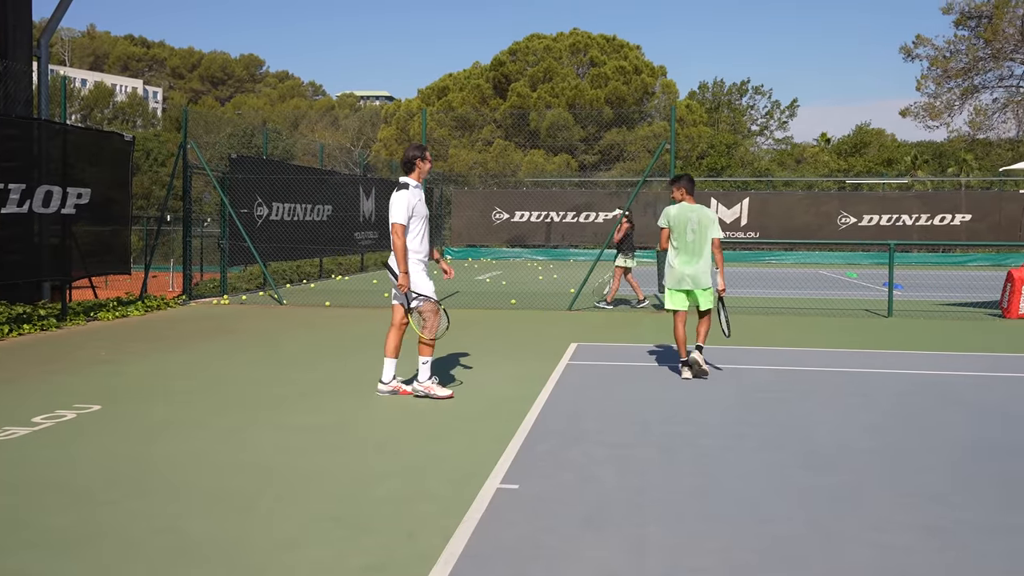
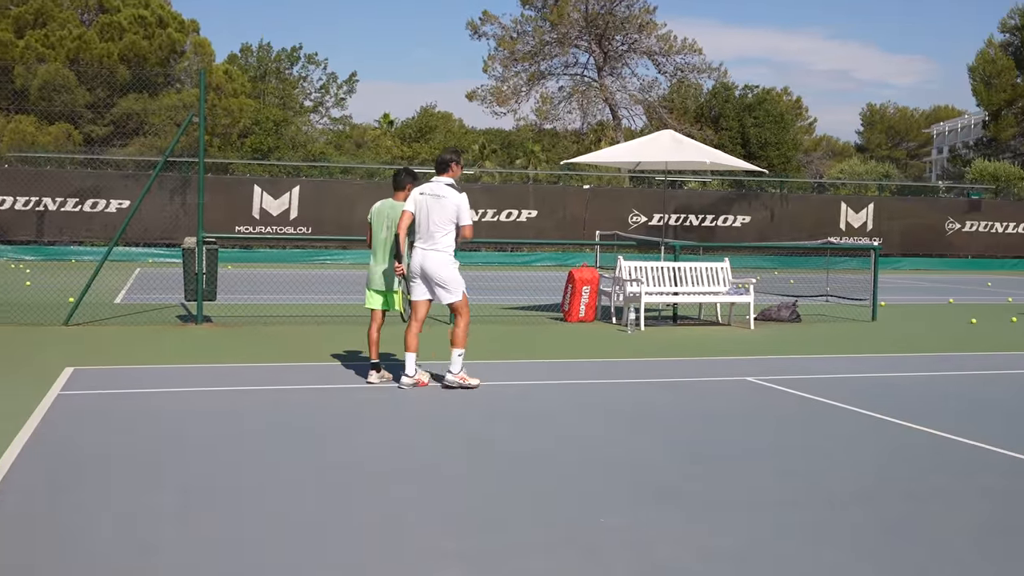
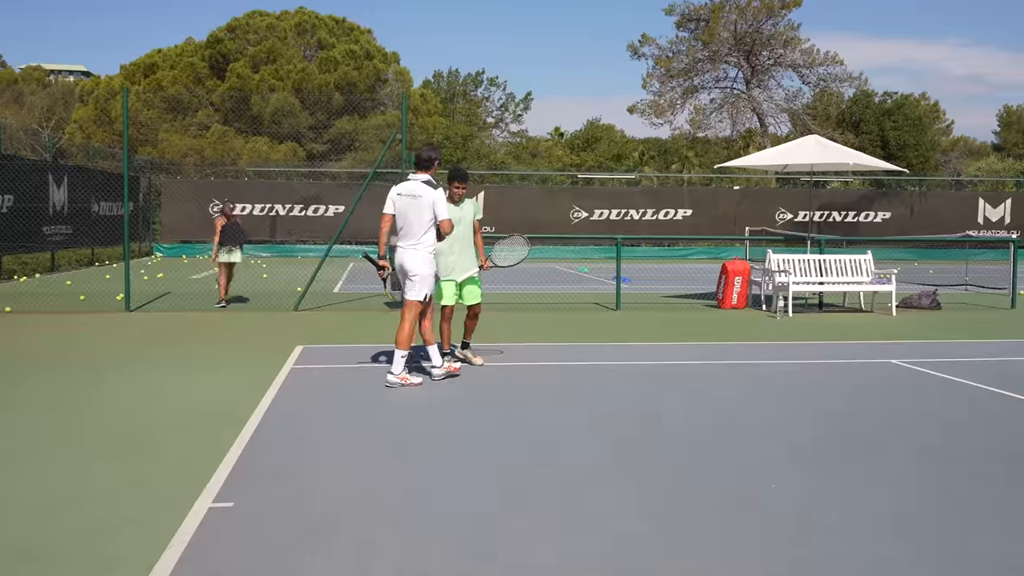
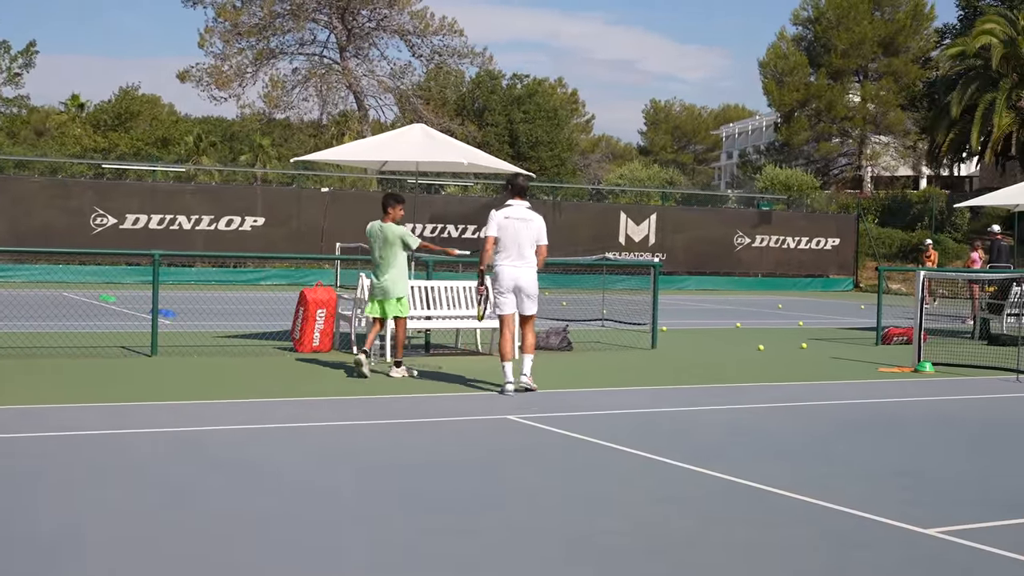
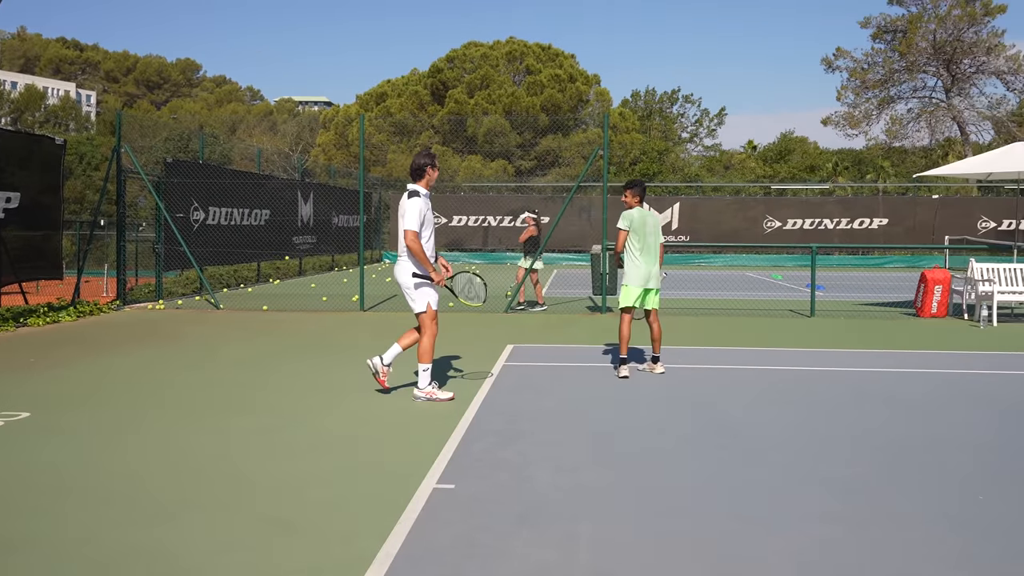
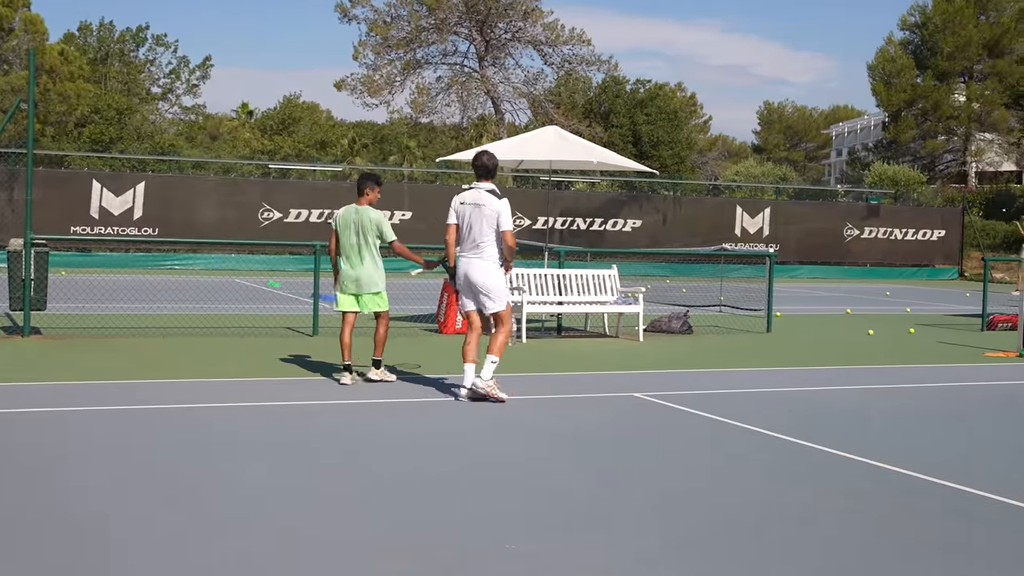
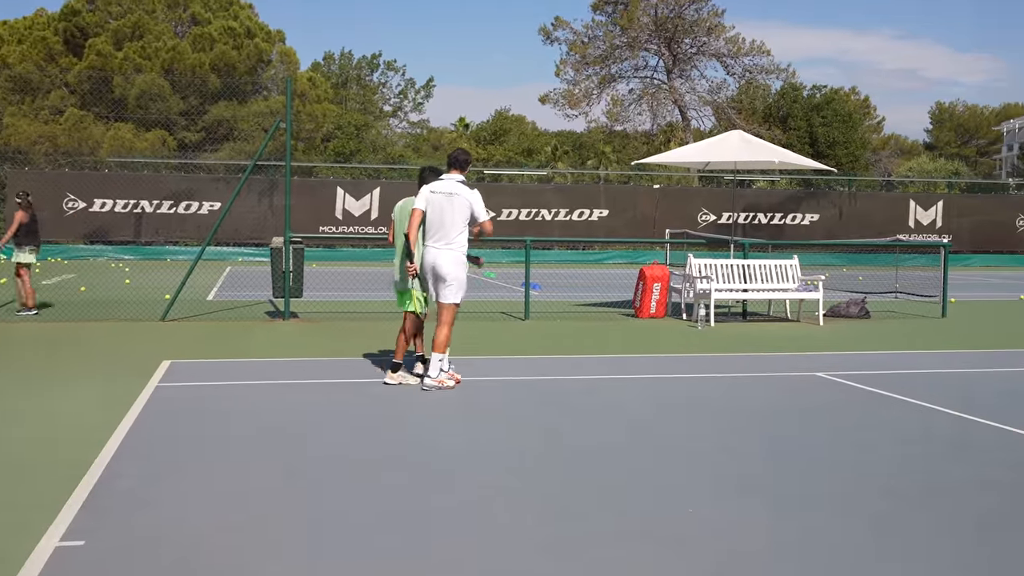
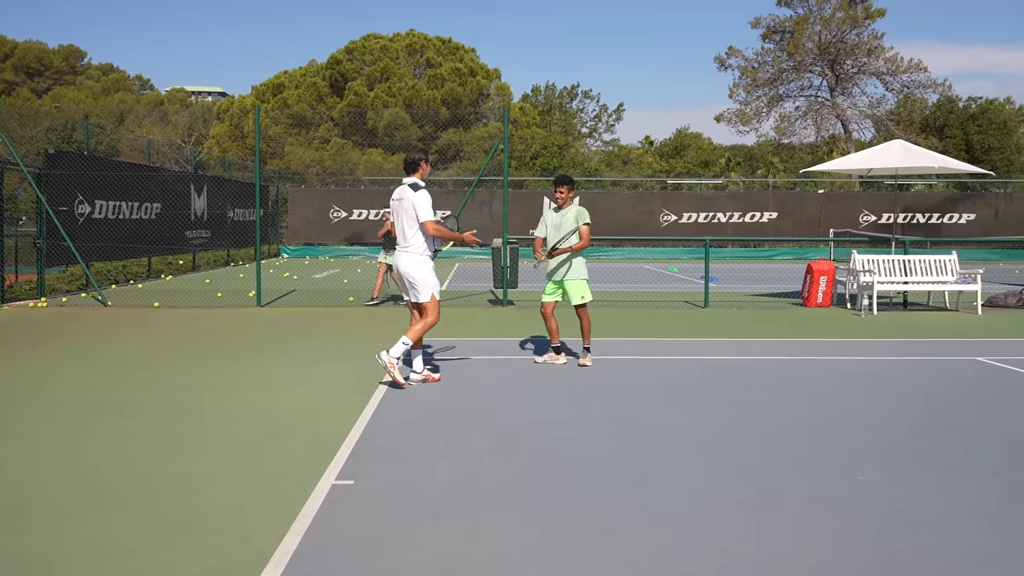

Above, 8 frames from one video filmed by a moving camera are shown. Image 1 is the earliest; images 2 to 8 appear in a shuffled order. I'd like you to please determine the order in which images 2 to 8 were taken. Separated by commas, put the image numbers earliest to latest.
5, 8, 3, 7, 2, 6, 4
